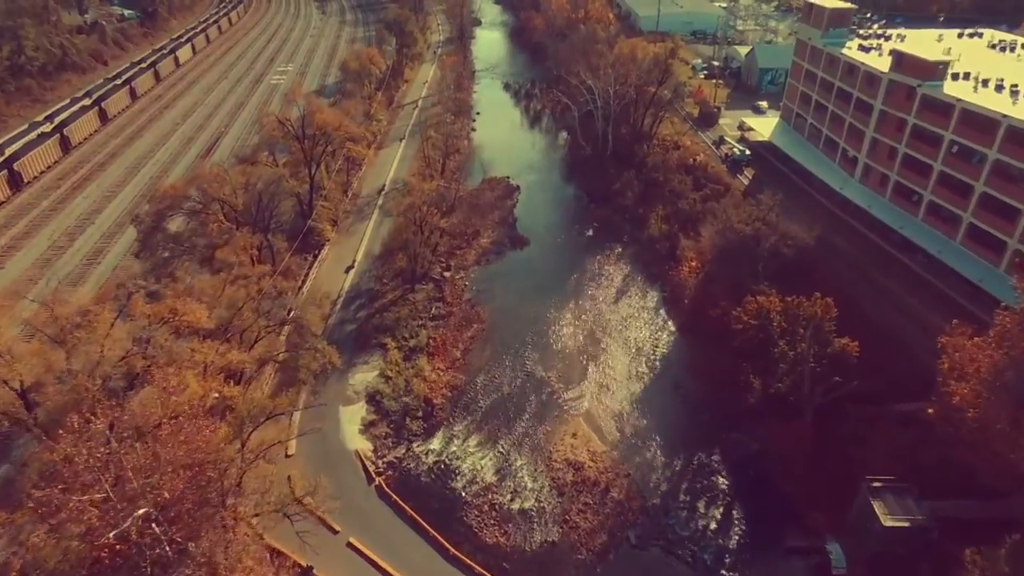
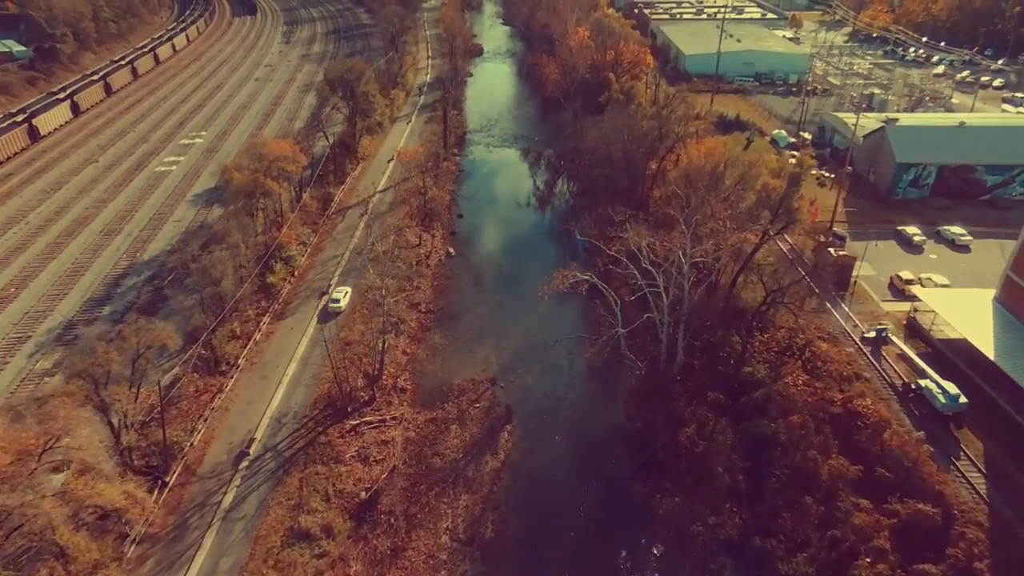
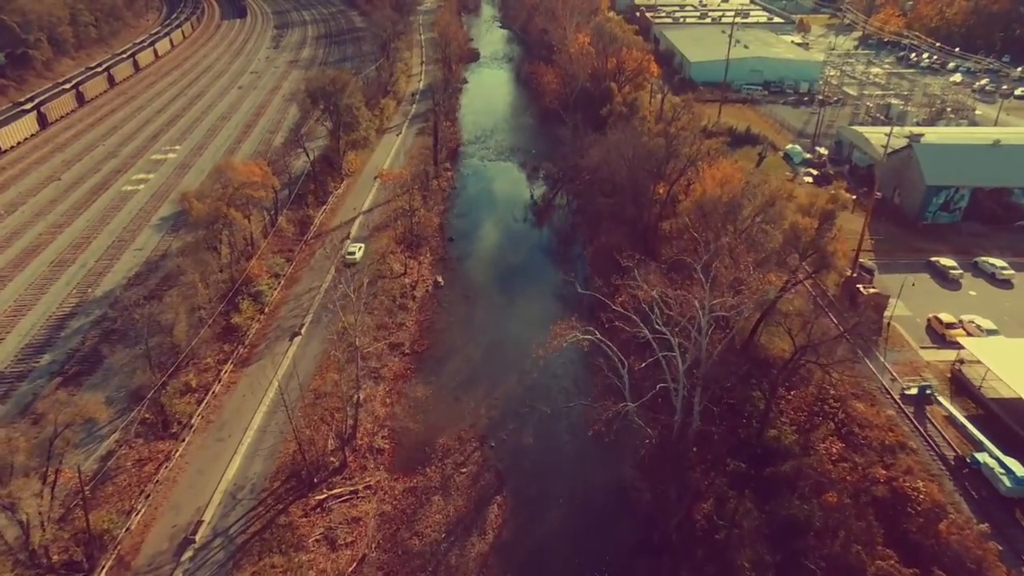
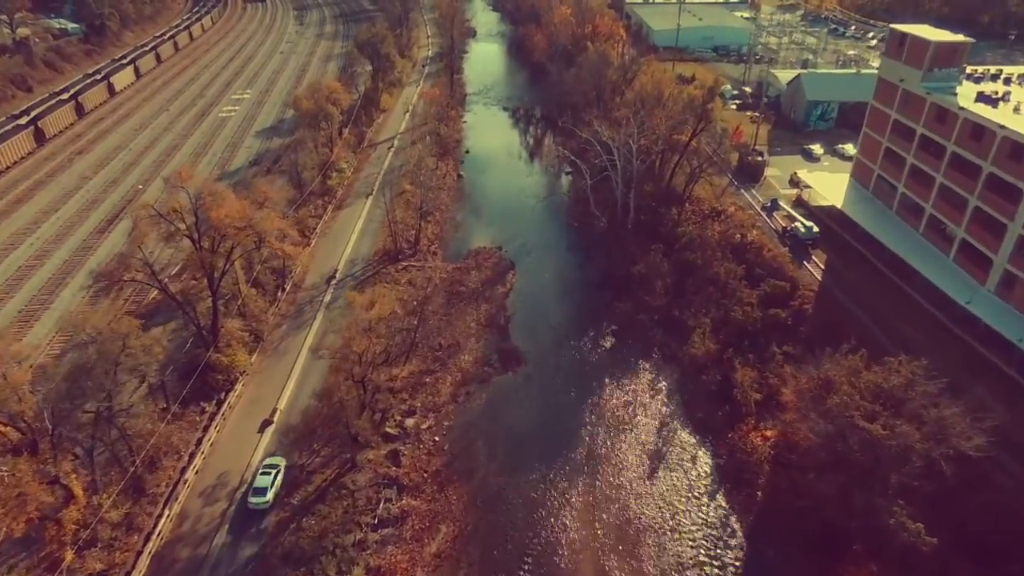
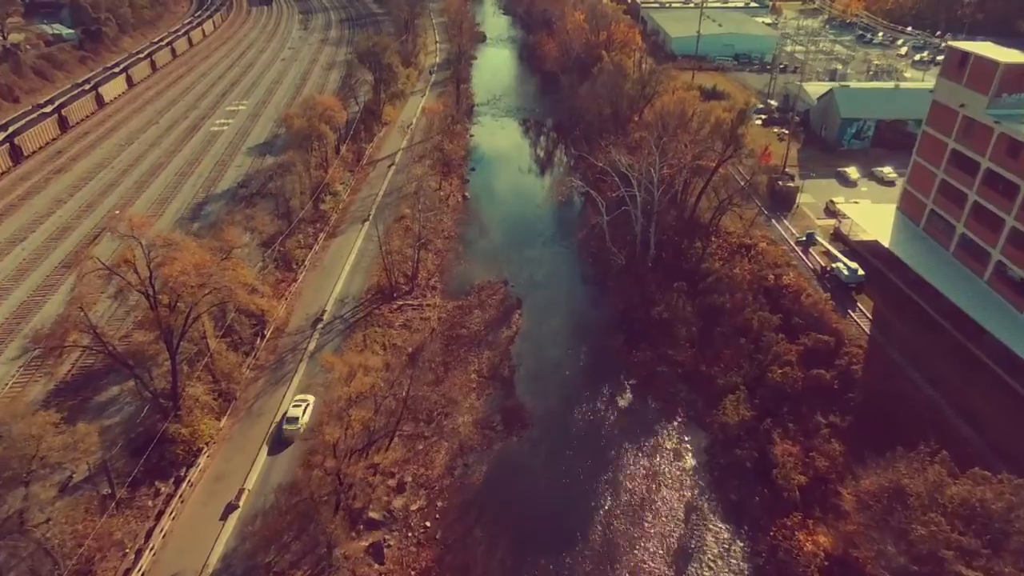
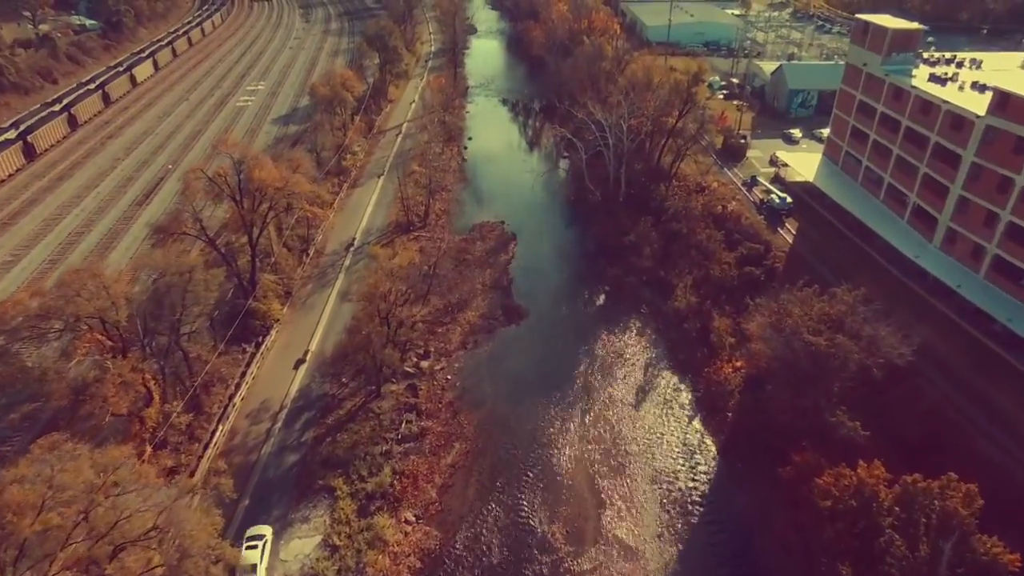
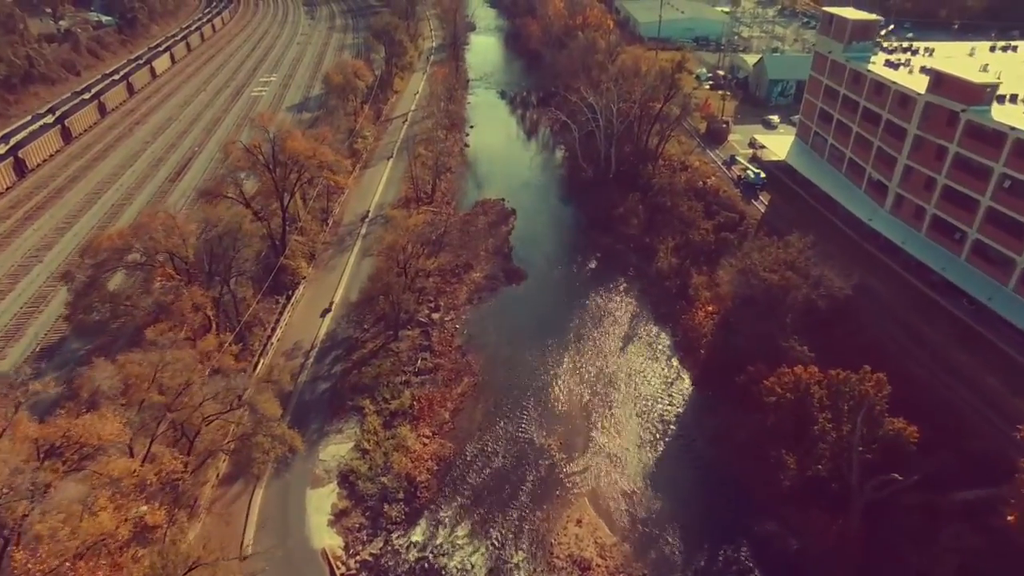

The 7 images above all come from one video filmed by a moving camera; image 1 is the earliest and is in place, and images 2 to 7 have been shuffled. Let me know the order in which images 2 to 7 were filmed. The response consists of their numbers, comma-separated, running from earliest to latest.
7, 6, 4, 5, 2, 3
